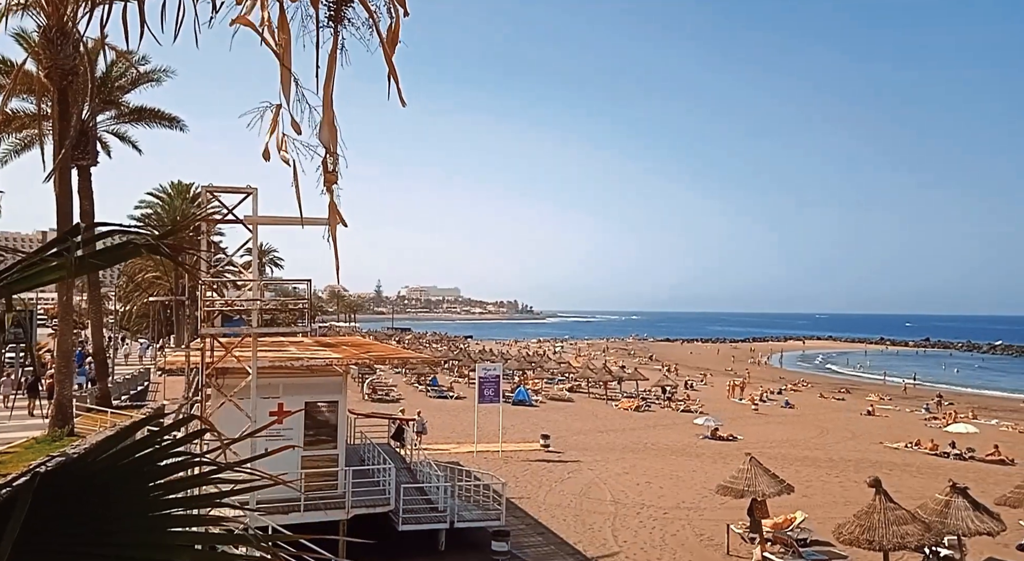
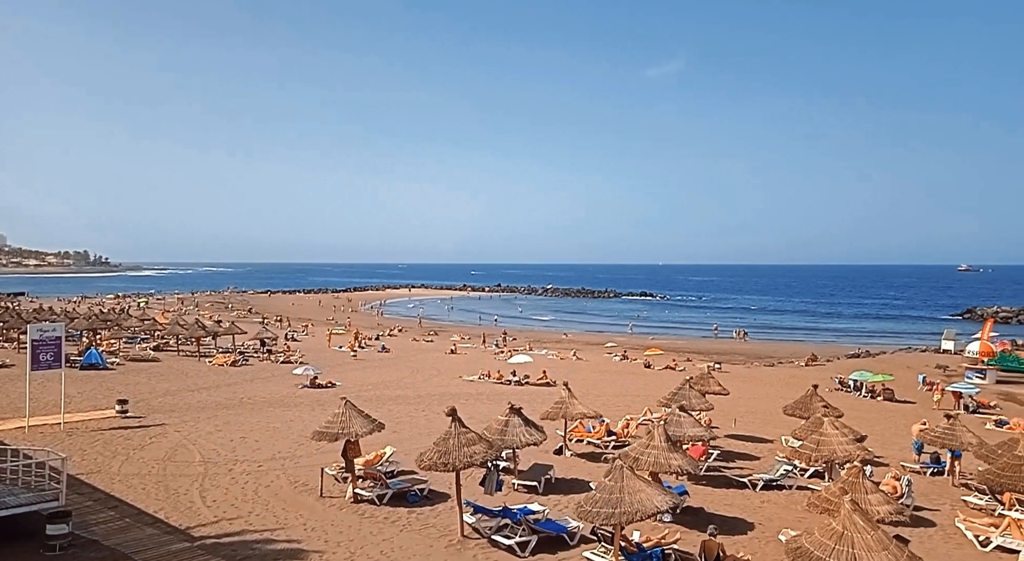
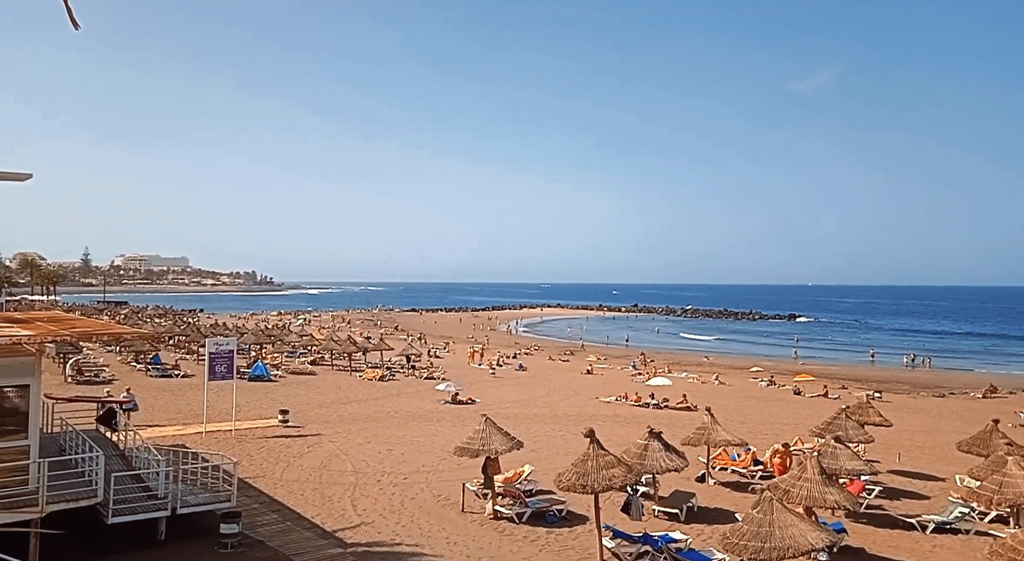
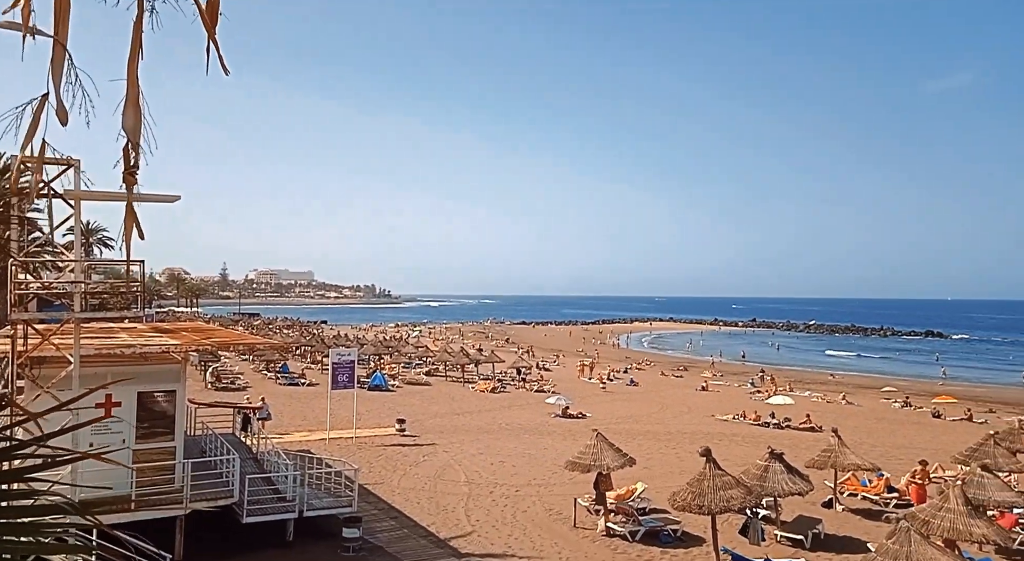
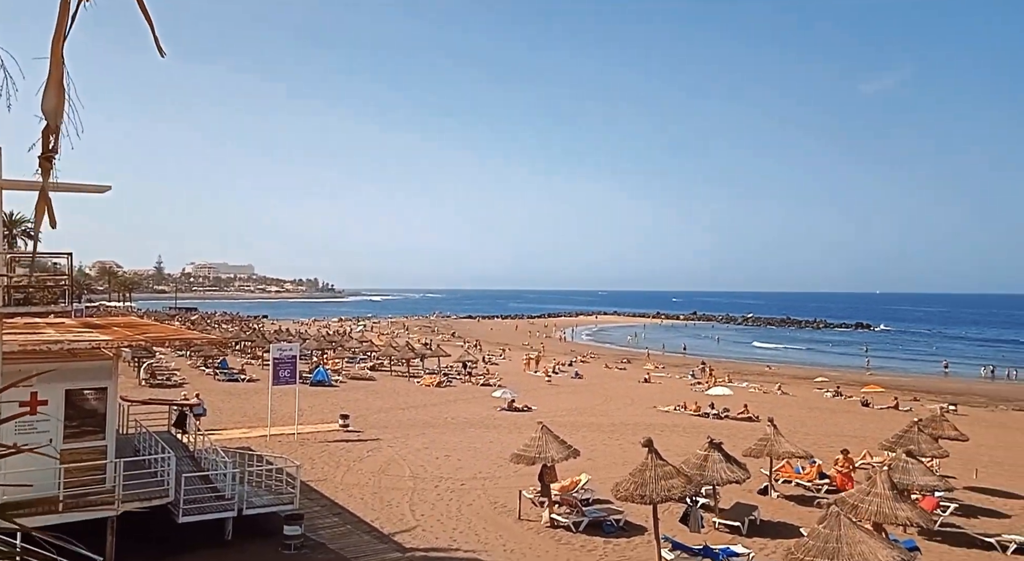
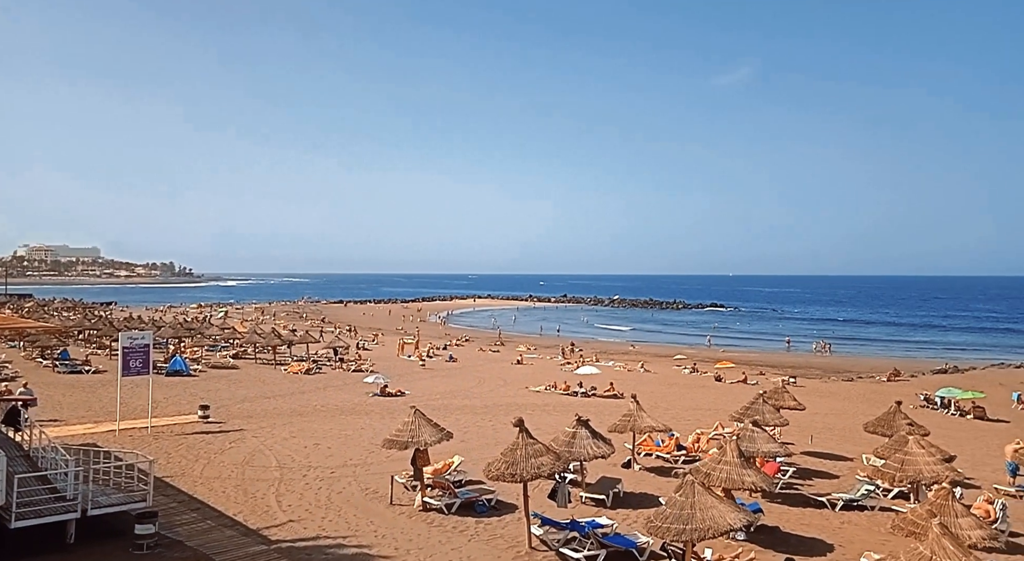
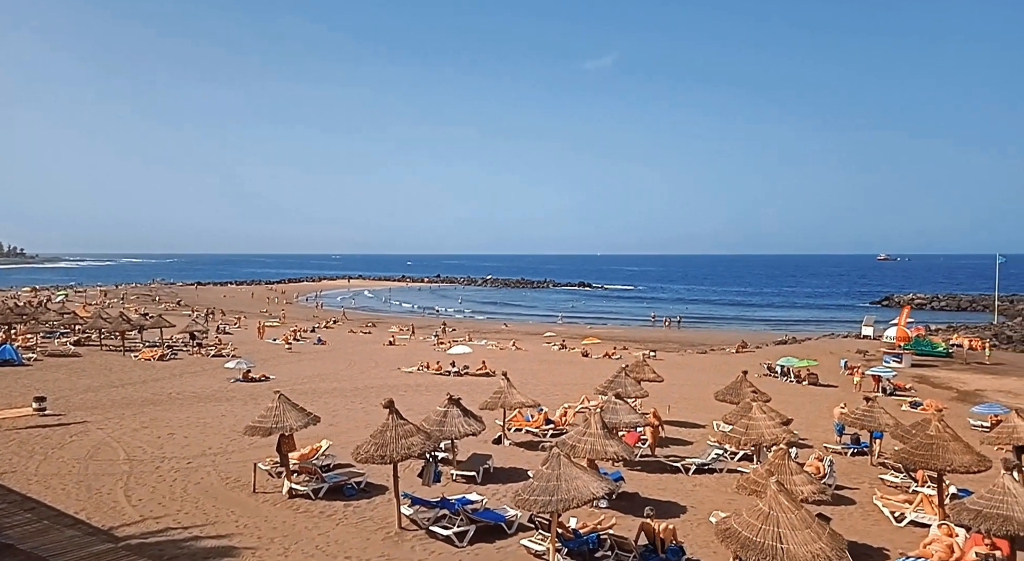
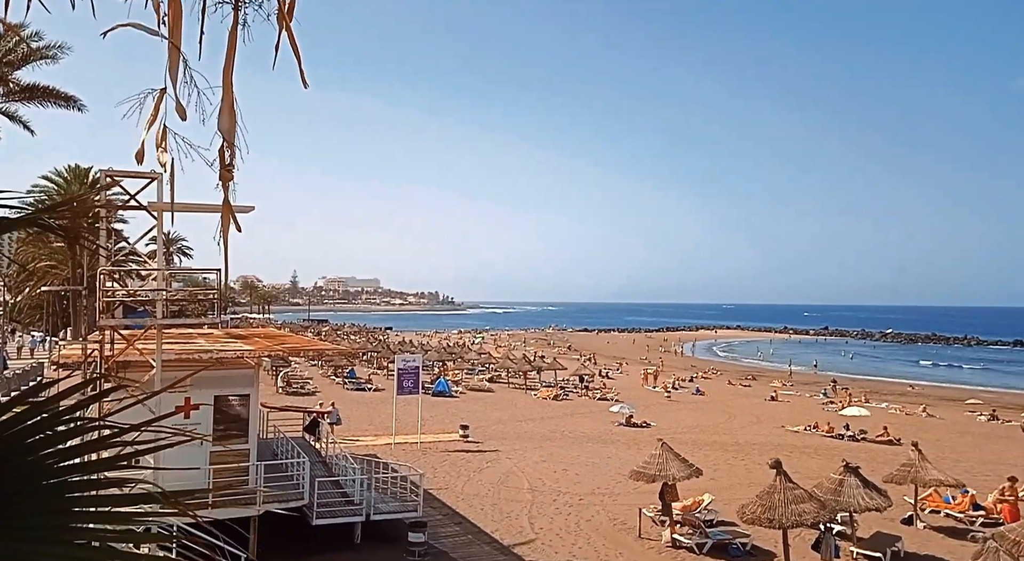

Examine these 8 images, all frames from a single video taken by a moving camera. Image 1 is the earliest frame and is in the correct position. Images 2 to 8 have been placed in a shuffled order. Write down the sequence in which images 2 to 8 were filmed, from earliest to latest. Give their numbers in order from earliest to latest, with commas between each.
8, 4, 5, 3, 6, 2, 7
